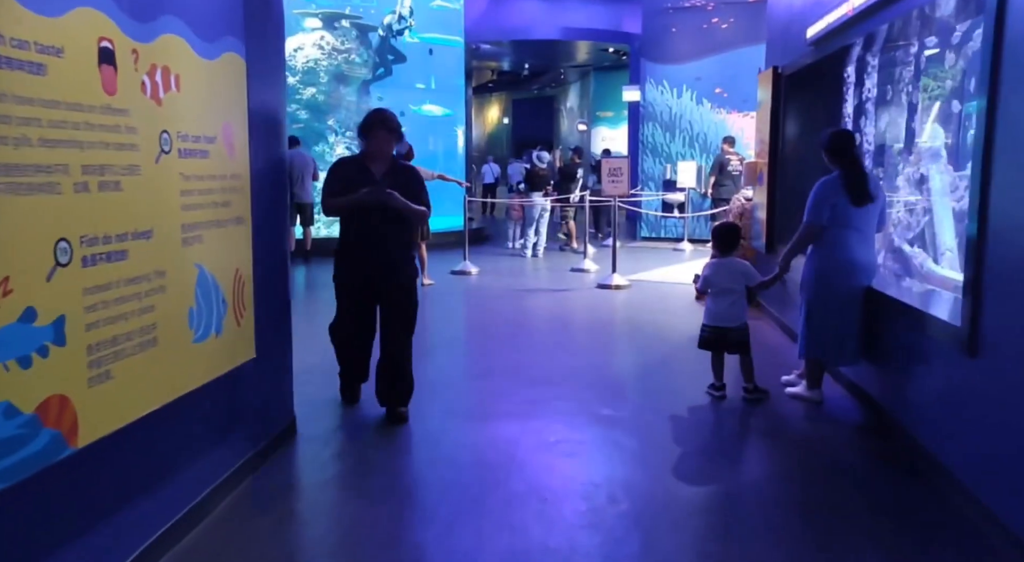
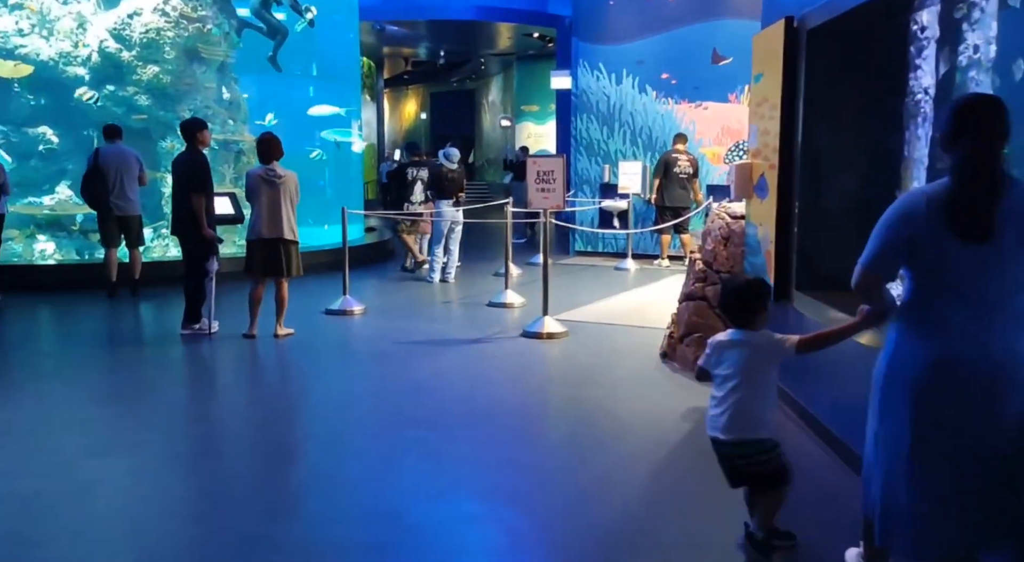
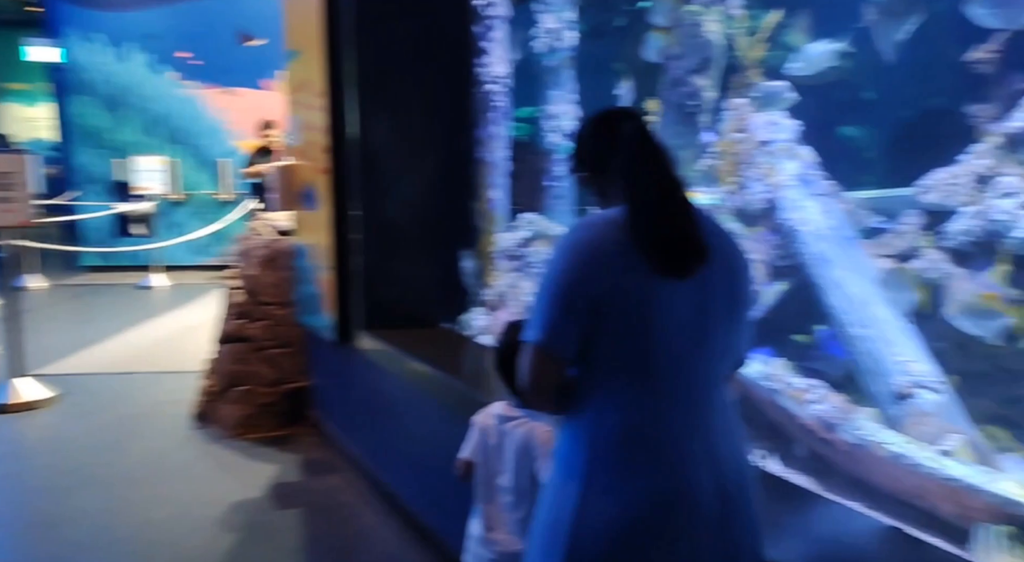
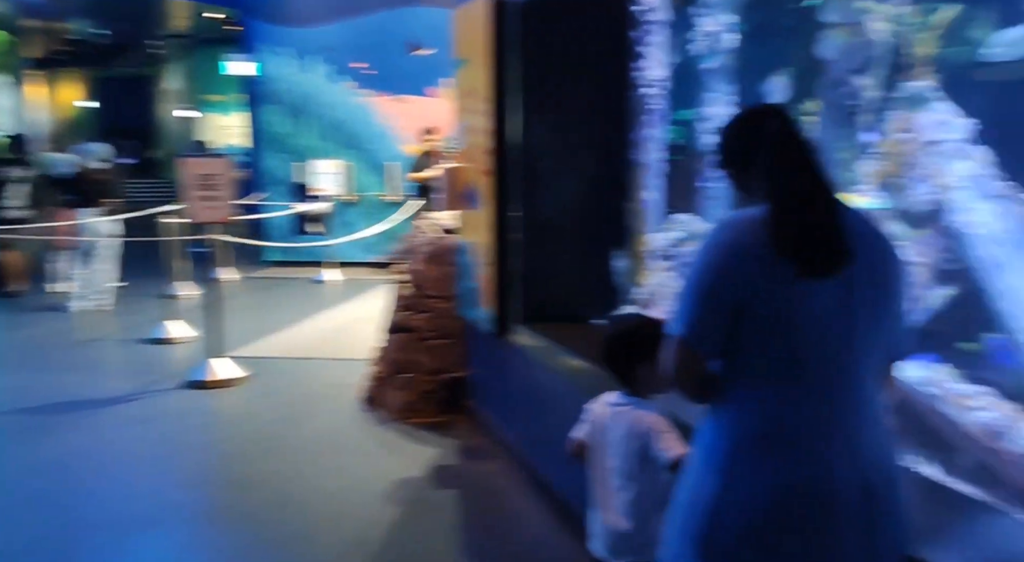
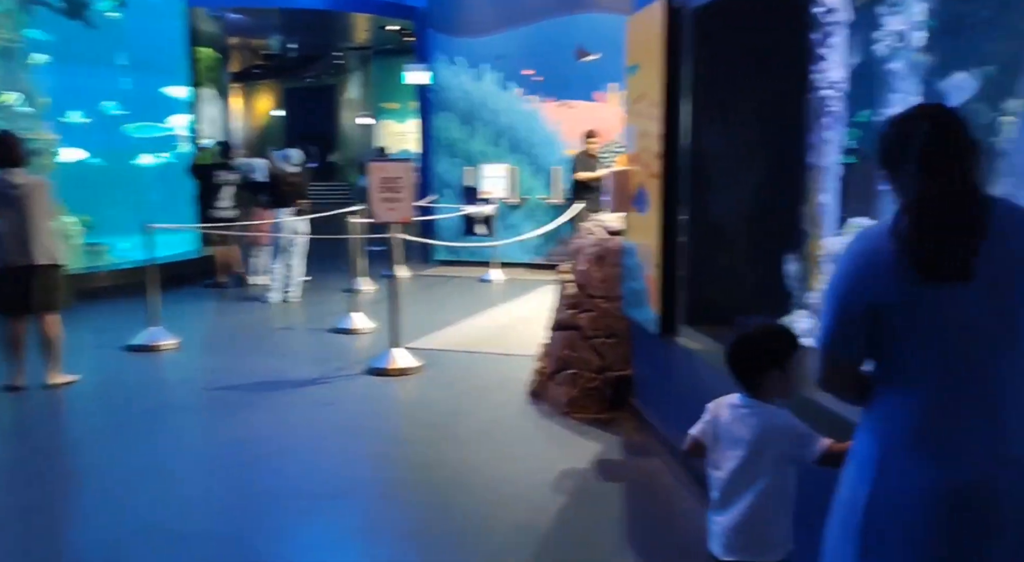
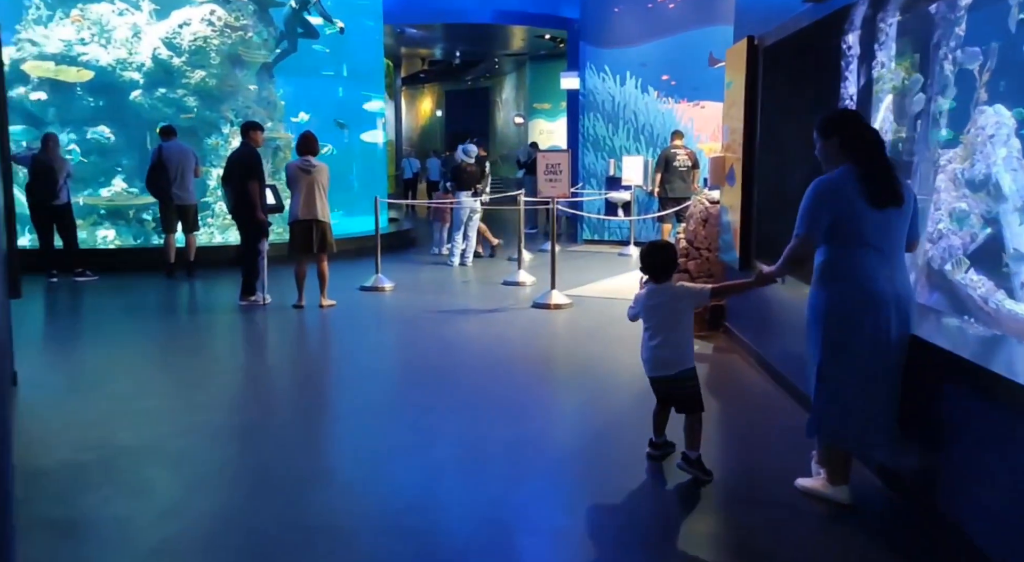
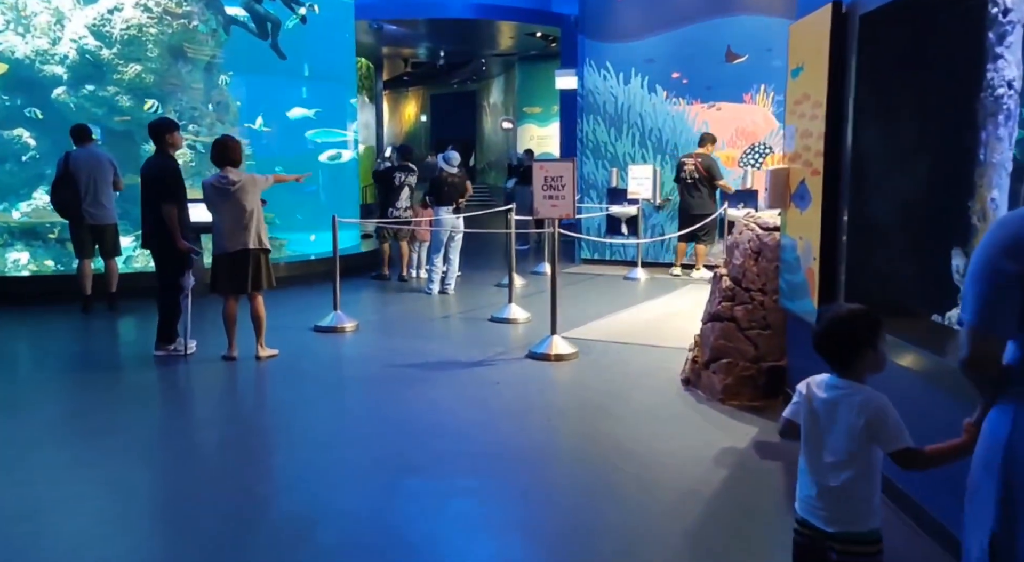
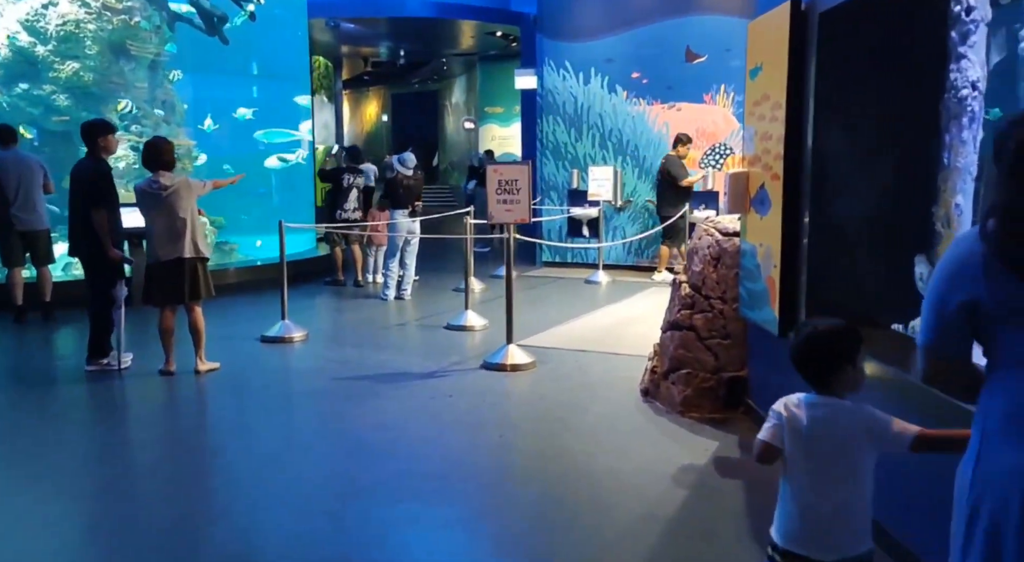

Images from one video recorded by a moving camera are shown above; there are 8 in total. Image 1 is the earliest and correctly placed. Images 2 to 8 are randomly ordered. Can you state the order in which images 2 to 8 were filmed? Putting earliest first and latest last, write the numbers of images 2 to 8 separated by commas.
6, 2, 7, 8, 5, 4, 3
